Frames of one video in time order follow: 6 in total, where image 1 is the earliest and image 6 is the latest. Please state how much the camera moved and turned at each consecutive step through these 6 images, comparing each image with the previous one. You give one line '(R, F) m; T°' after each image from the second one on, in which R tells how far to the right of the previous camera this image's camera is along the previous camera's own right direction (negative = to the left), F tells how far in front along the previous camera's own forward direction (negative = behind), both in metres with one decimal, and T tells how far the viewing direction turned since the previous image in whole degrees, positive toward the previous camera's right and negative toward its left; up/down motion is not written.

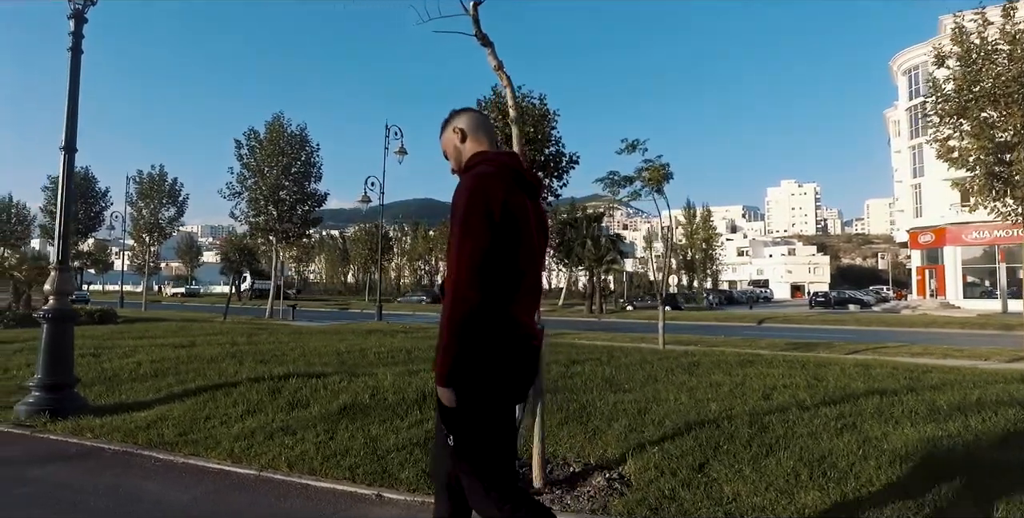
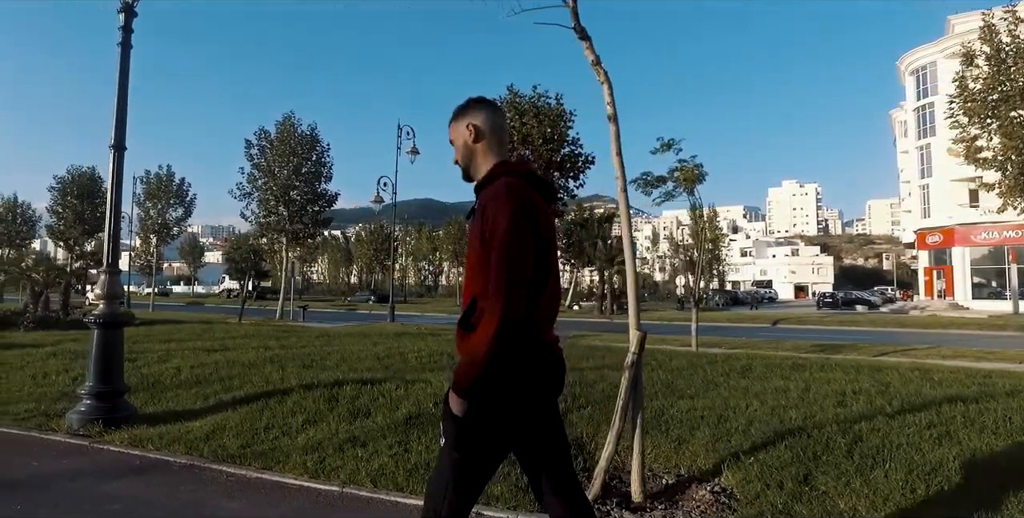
(-0.7, +0.3) m; 0°
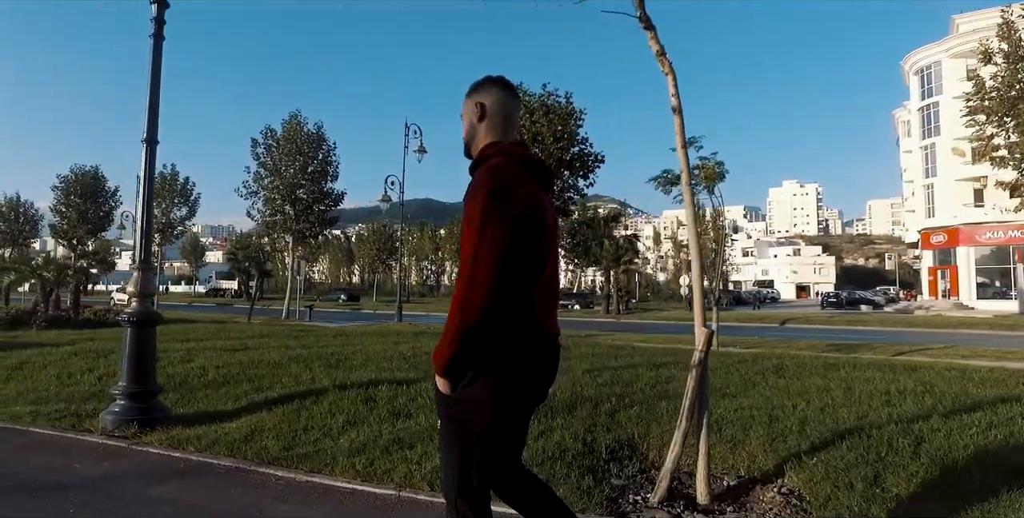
(-0.5, +0.2) m; 0°
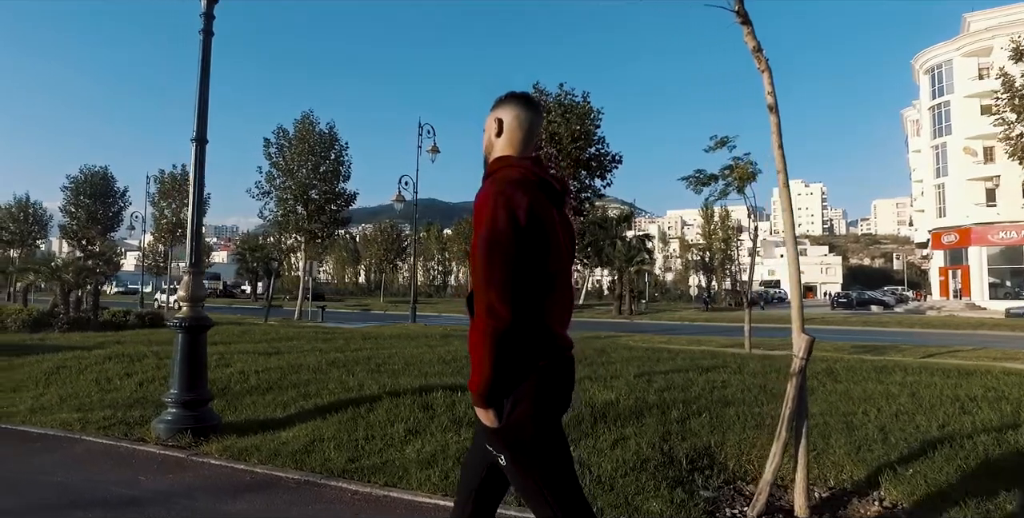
(-0.6, +0.2) m; 0°
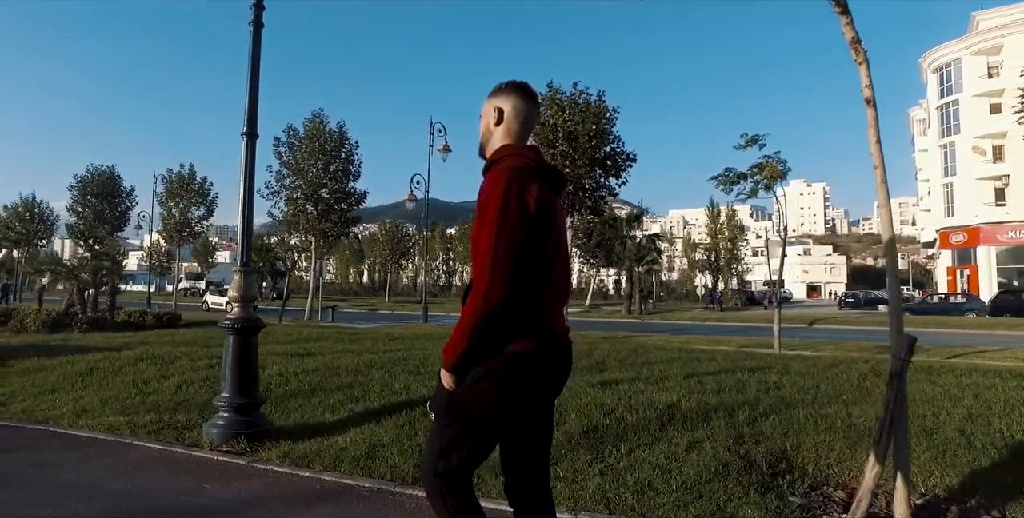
(-0.6, +0.2) m; 0°
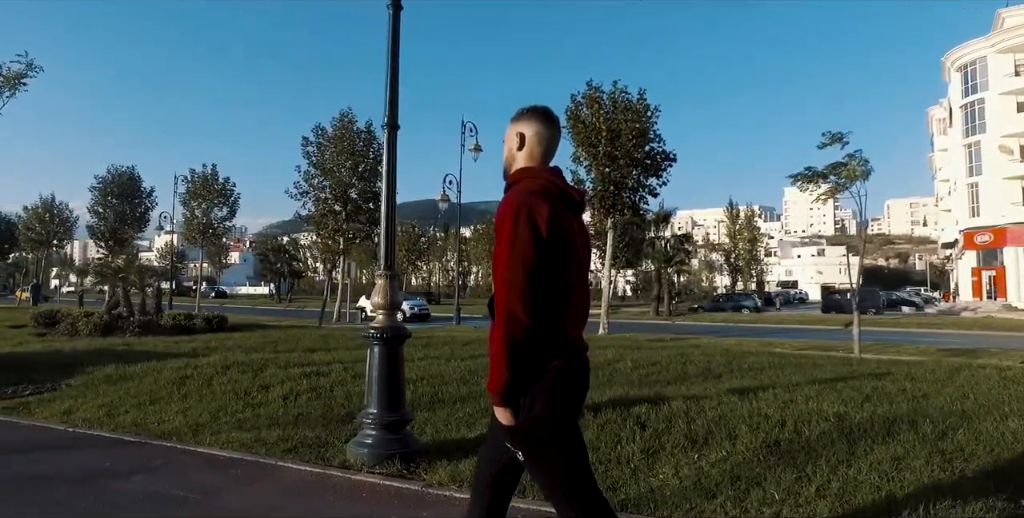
(-1.5, +0.6) m; 0°
